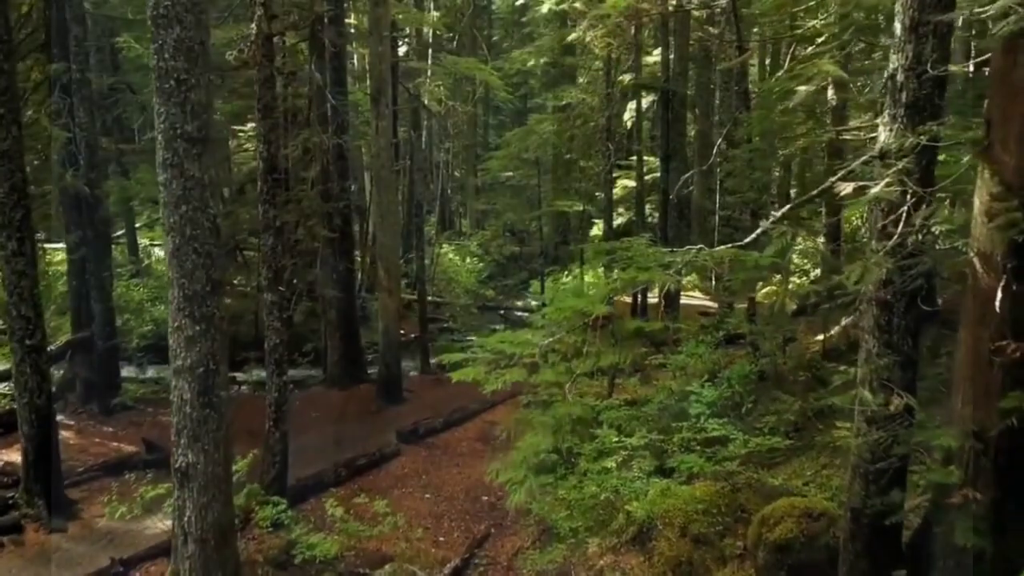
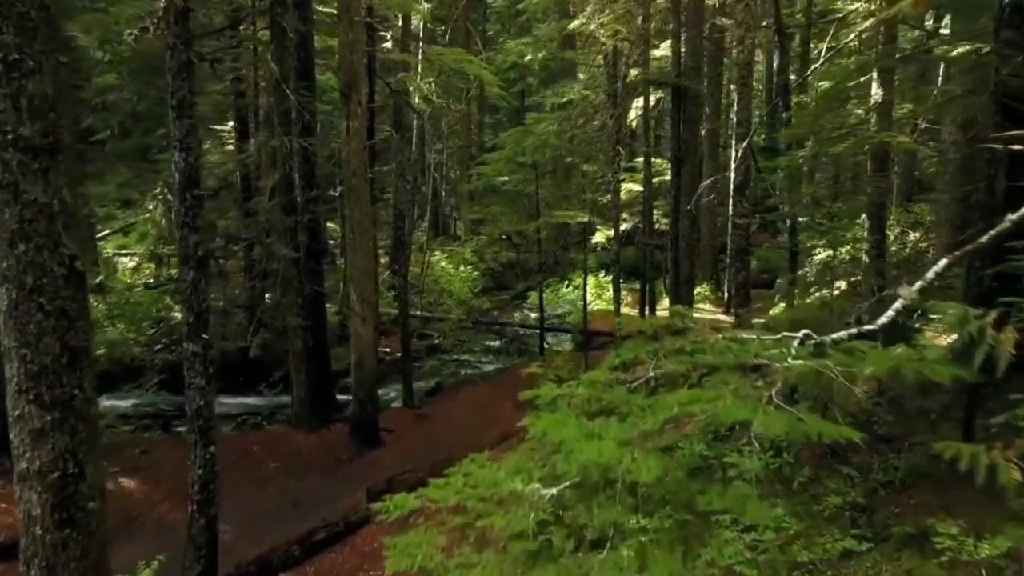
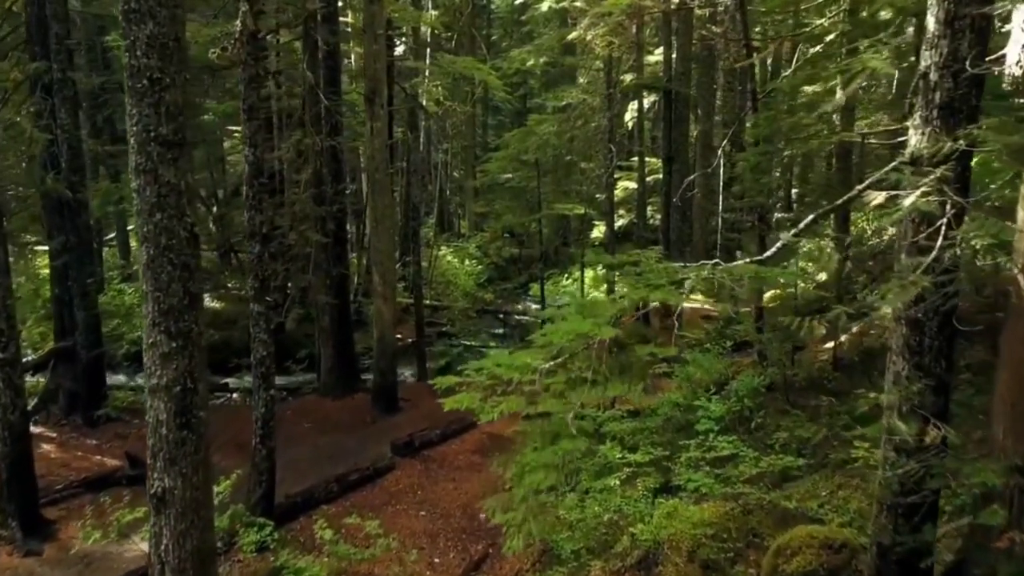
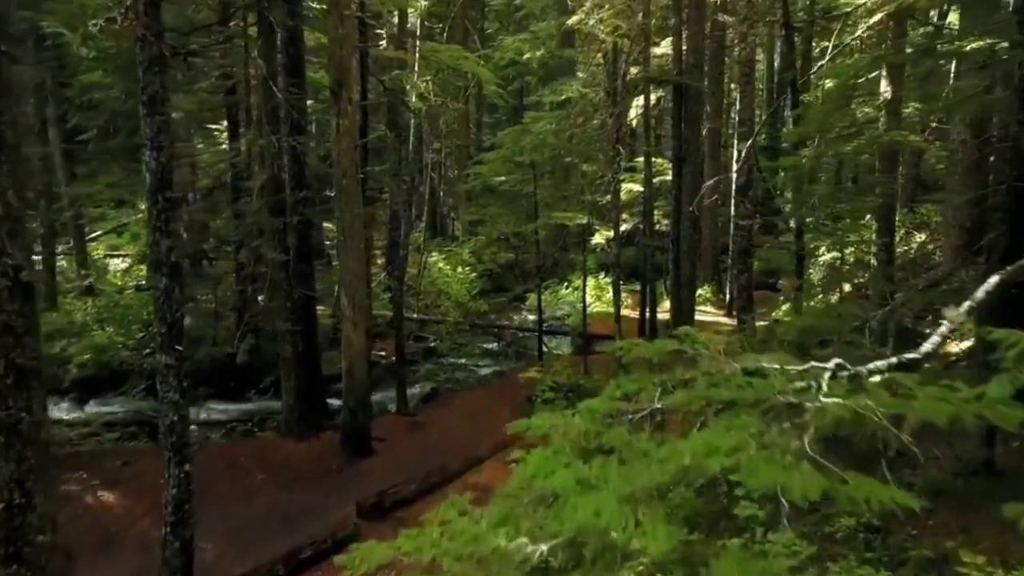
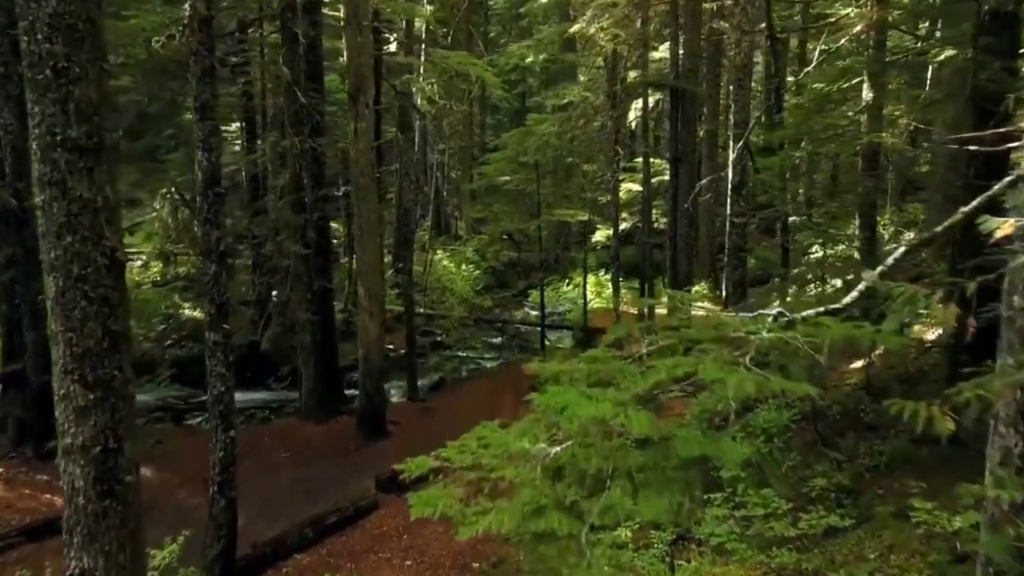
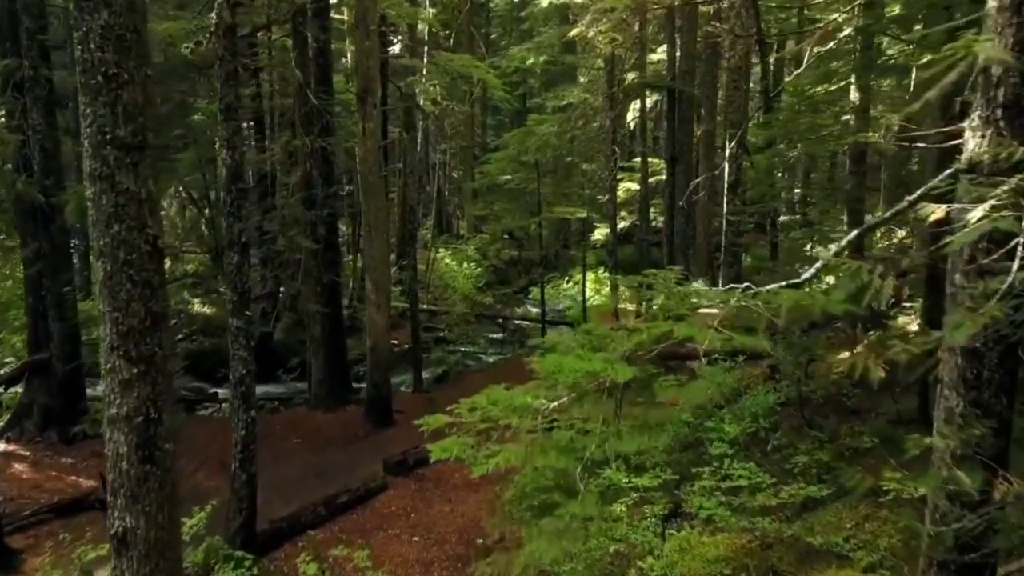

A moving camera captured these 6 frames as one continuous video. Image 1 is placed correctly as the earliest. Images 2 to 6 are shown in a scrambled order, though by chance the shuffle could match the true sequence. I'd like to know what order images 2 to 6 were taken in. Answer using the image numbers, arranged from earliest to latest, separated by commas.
3, 6, 5, 2, 4
